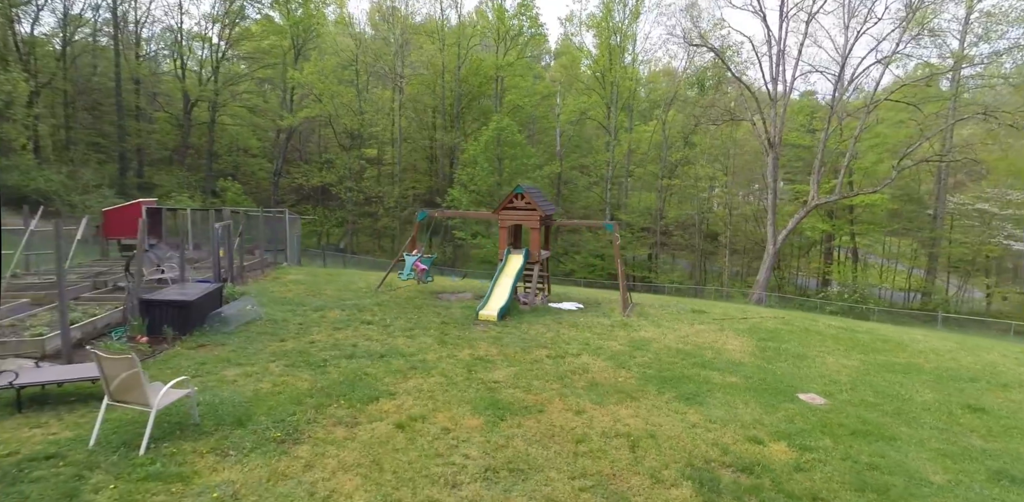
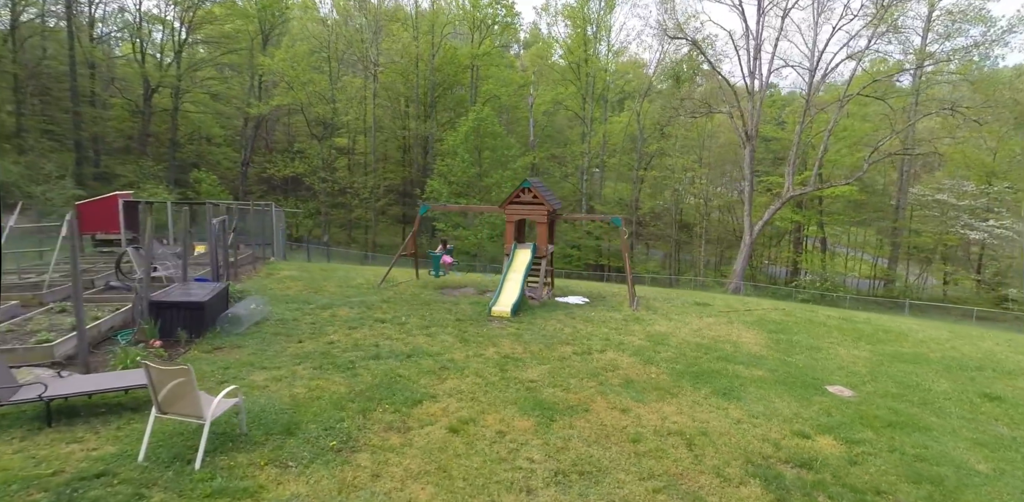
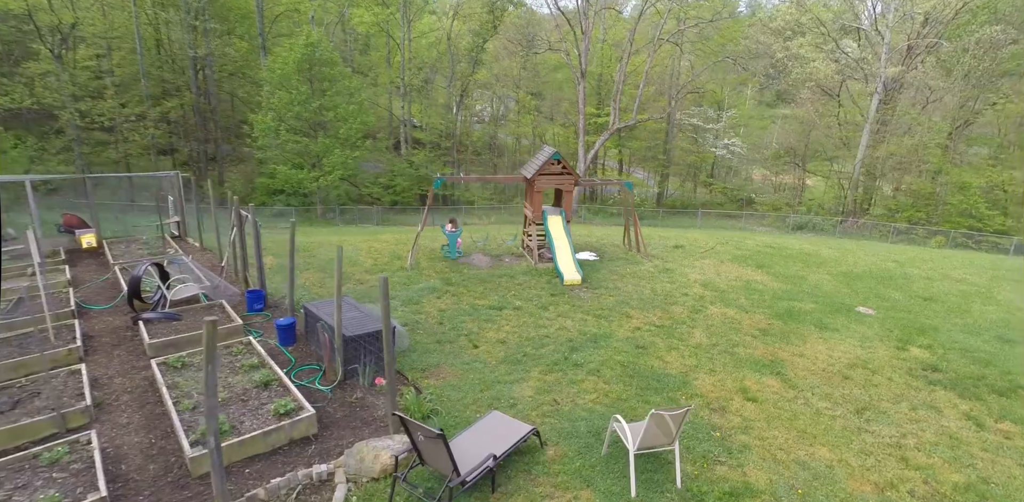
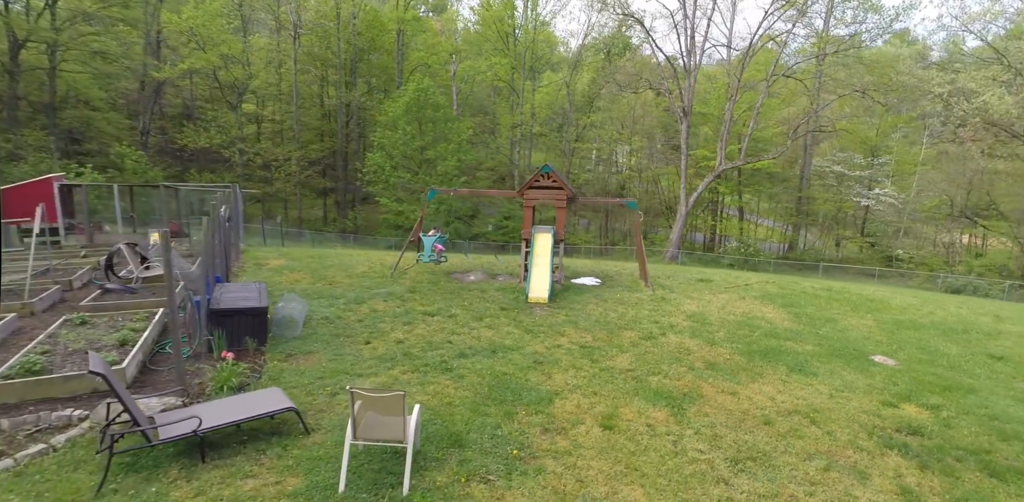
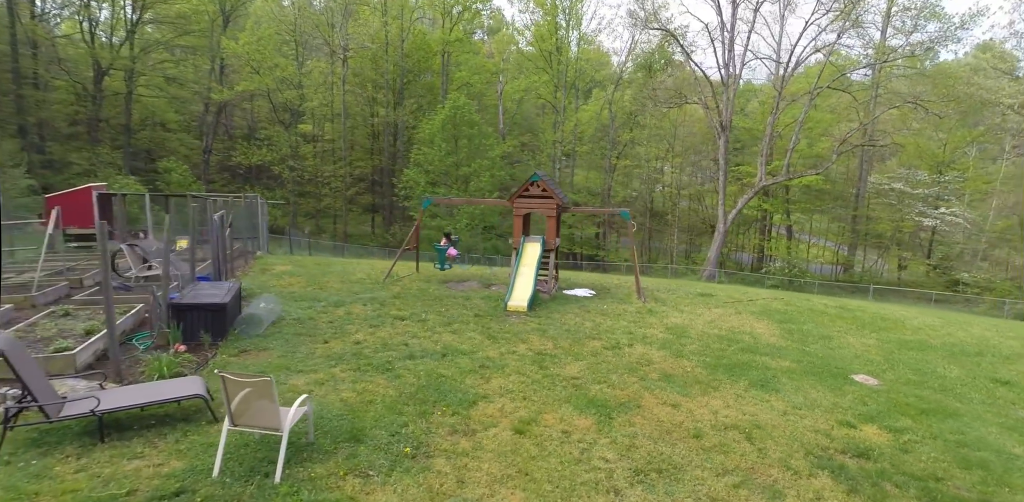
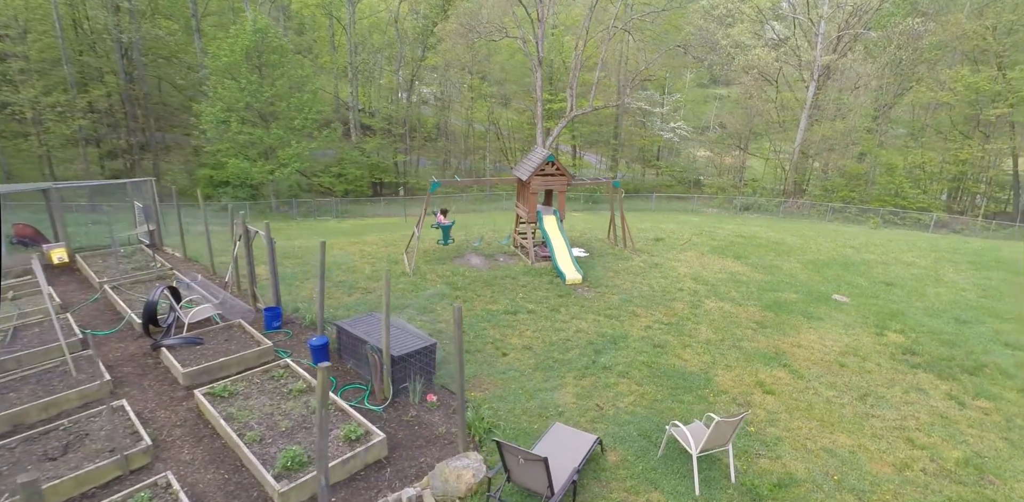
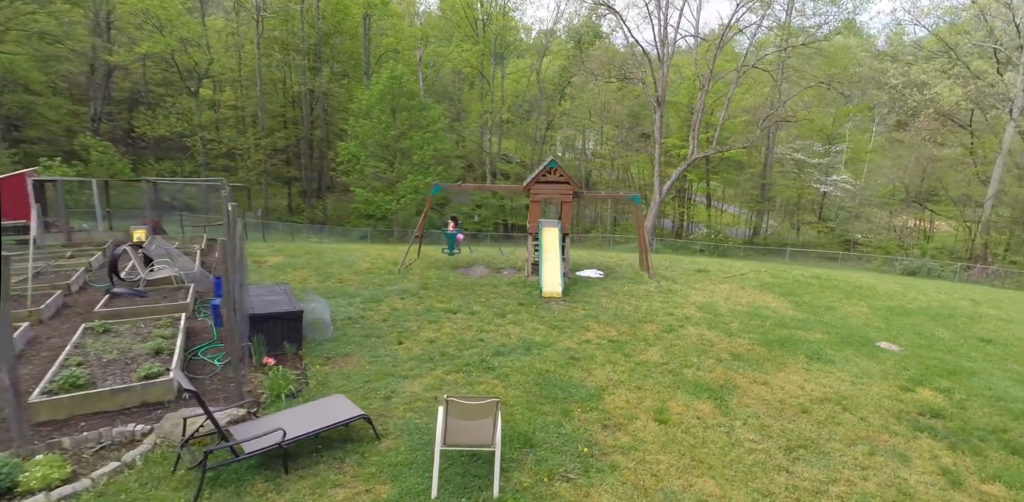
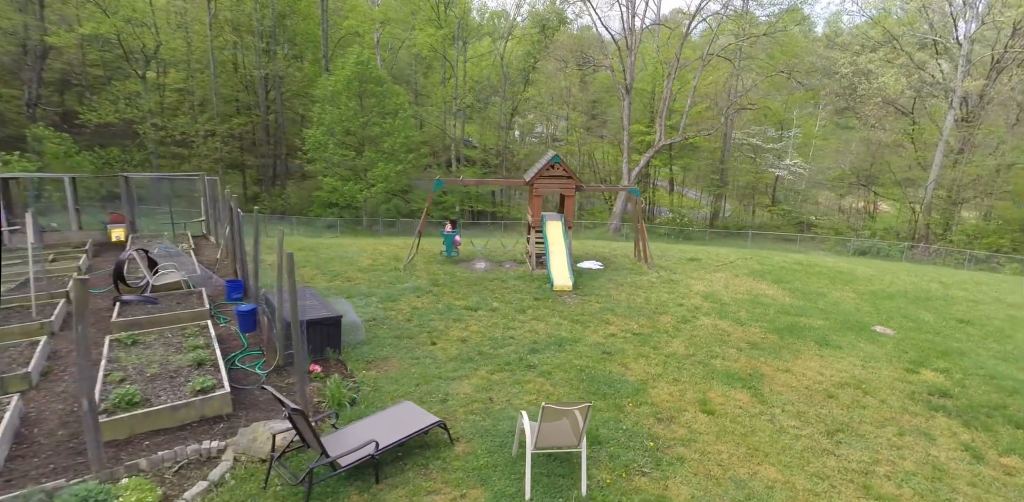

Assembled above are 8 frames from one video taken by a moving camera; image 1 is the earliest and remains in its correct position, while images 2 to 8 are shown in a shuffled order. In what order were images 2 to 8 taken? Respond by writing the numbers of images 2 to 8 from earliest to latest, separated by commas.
2, 5, 4, 7, 8, 3, 6
